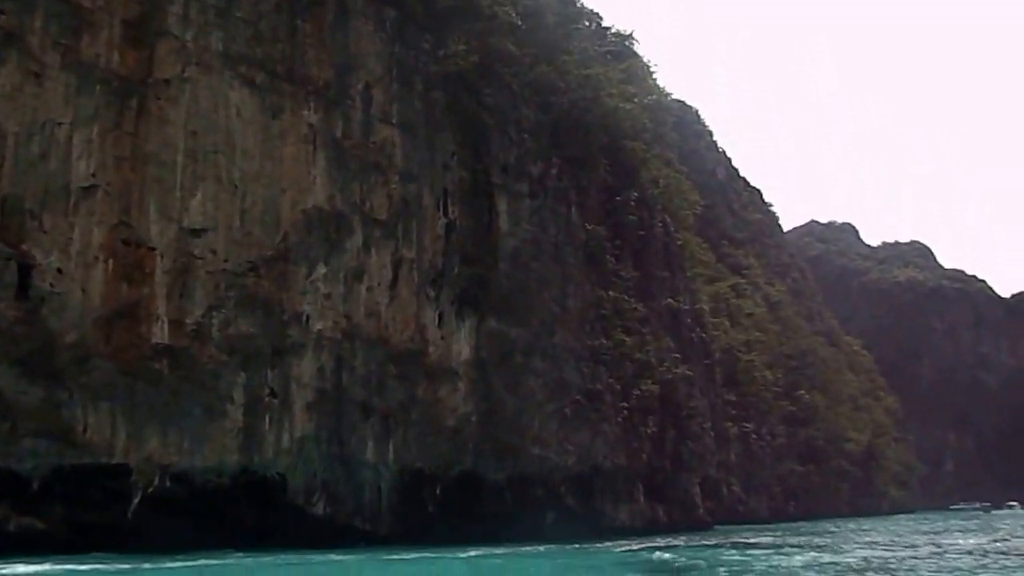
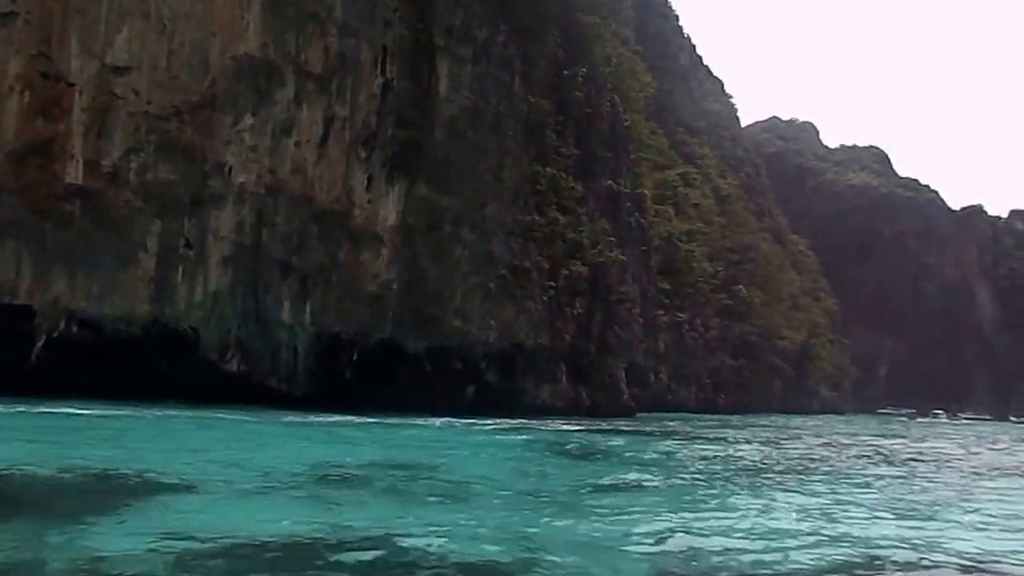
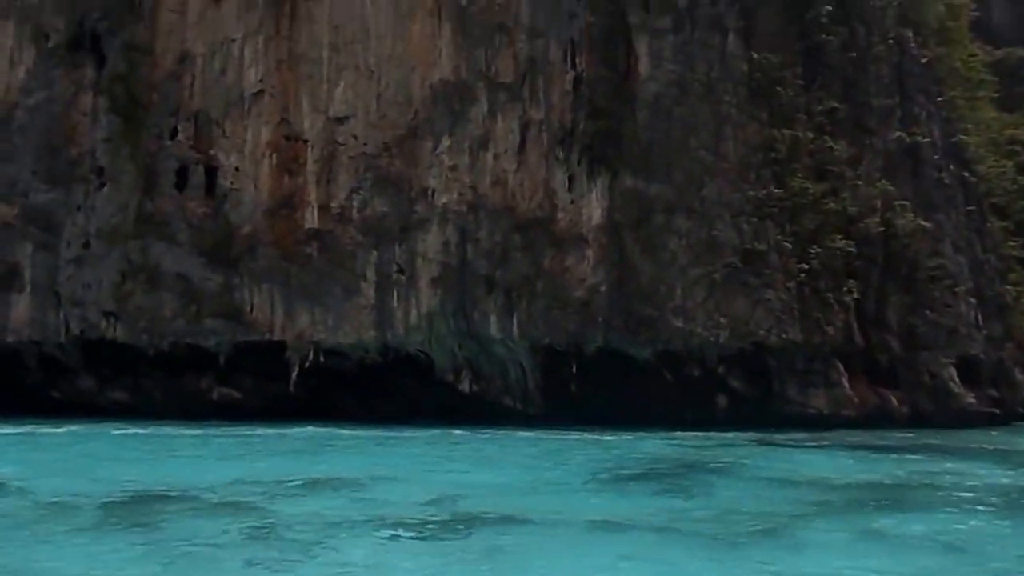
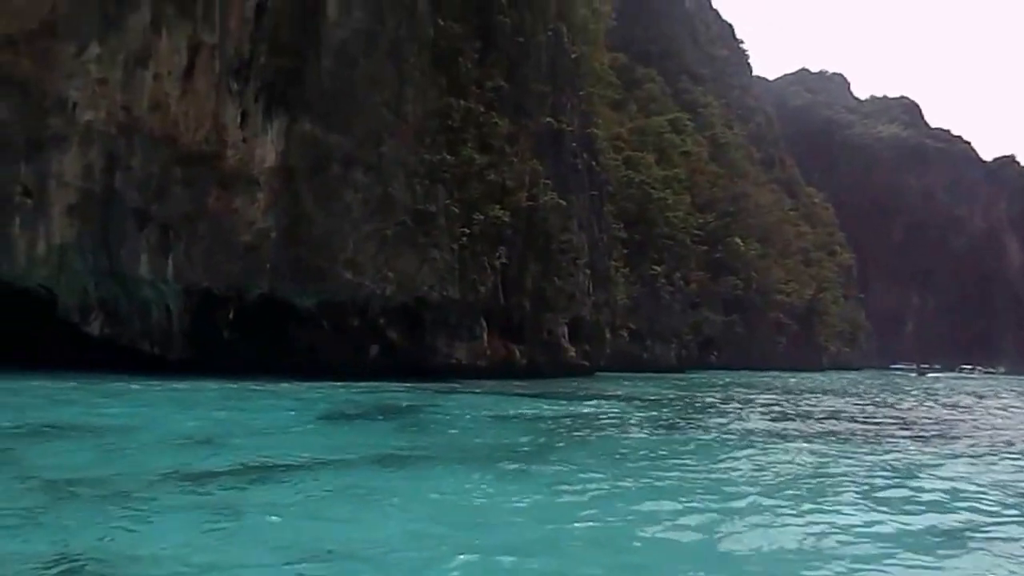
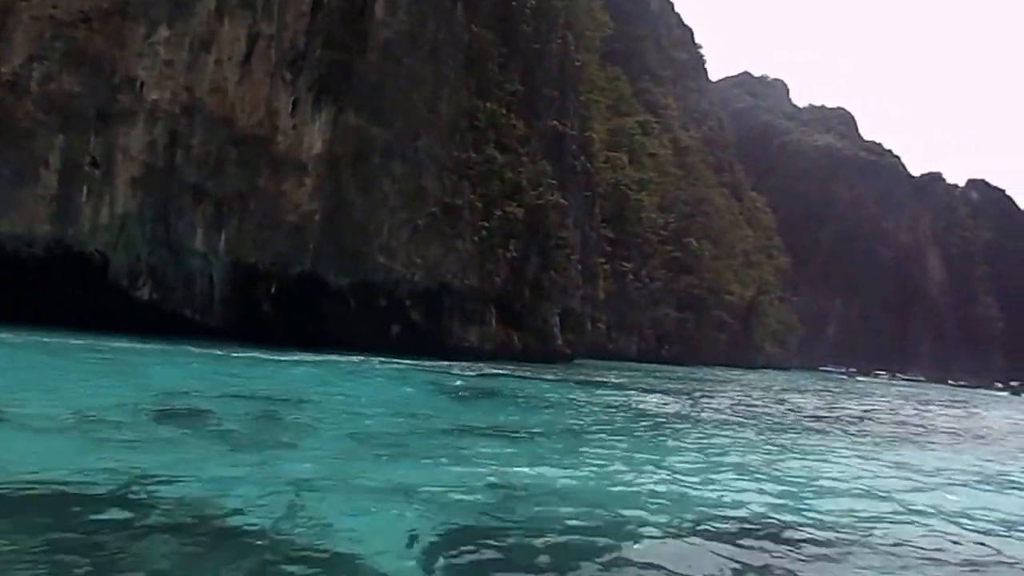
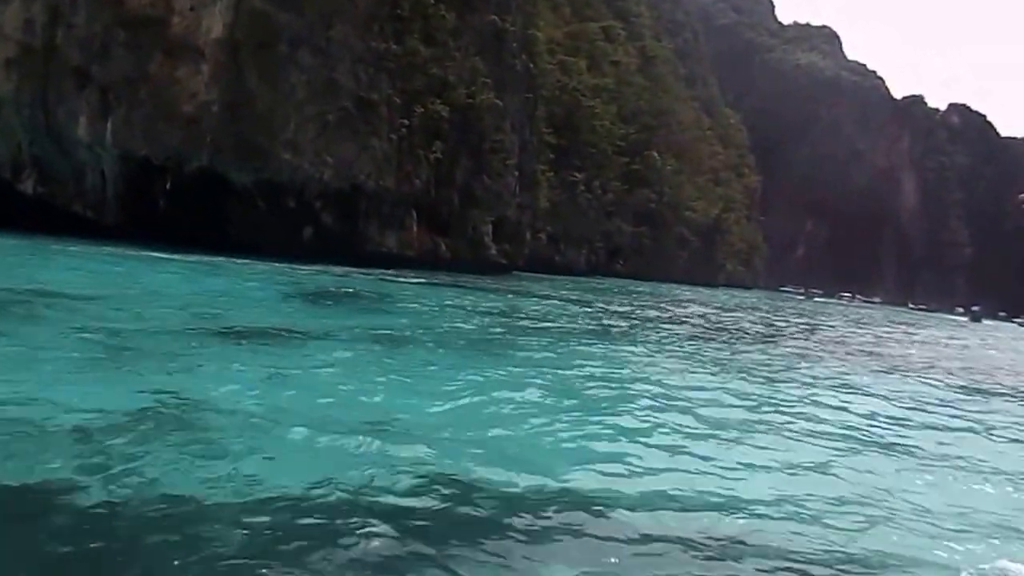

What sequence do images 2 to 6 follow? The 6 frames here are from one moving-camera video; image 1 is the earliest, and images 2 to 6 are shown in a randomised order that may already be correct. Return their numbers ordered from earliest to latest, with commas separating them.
2, 5, 6, 4, 3
